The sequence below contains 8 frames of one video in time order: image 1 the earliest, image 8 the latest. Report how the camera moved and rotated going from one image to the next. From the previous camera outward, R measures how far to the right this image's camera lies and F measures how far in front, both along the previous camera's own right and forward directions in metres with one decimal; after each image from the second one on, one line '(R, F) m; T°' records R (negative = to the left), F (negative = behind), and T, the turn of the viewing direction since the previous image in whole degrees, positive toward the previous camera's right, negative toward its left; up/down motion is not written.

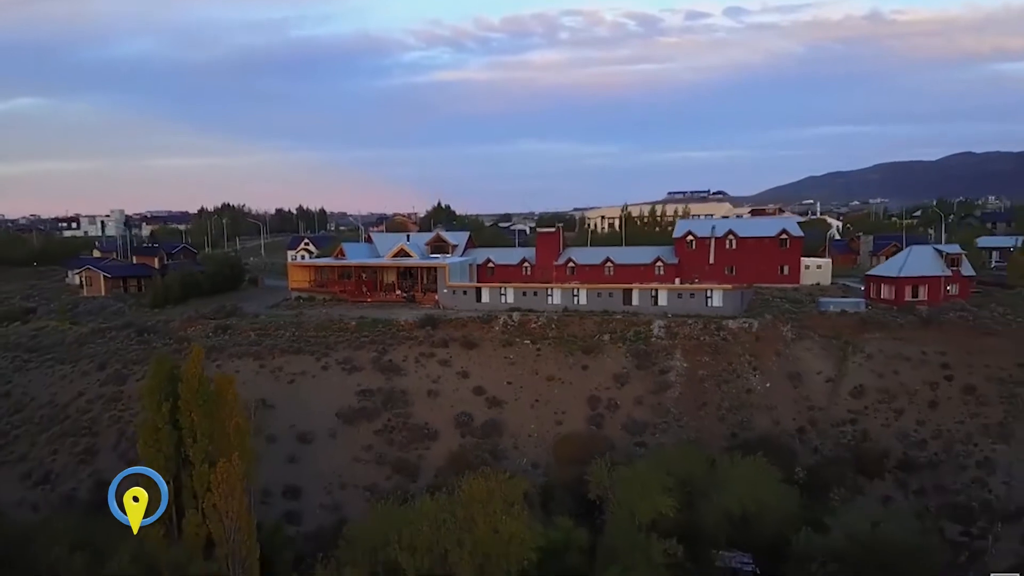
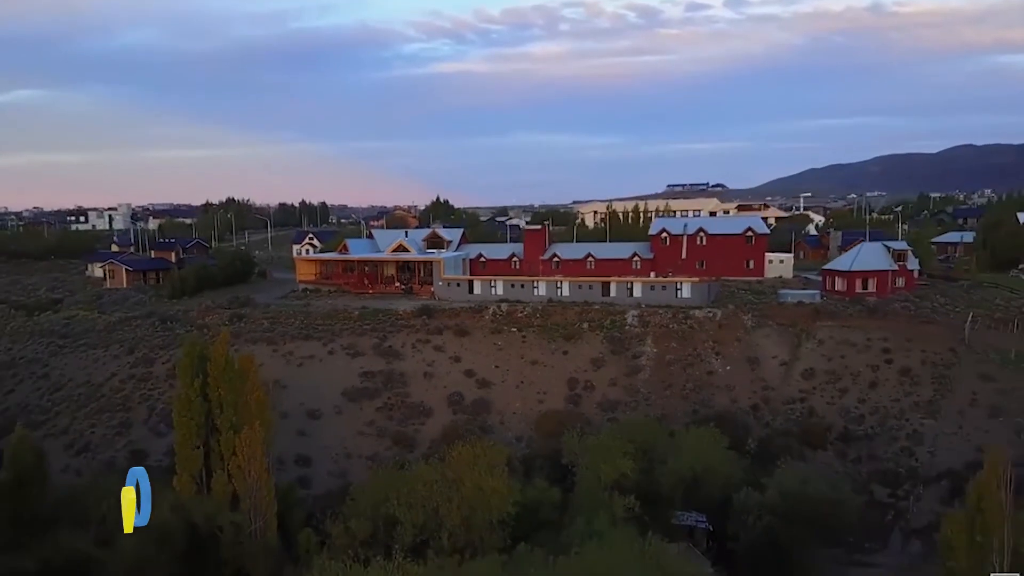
(+0.3, -1.9) m; 0°
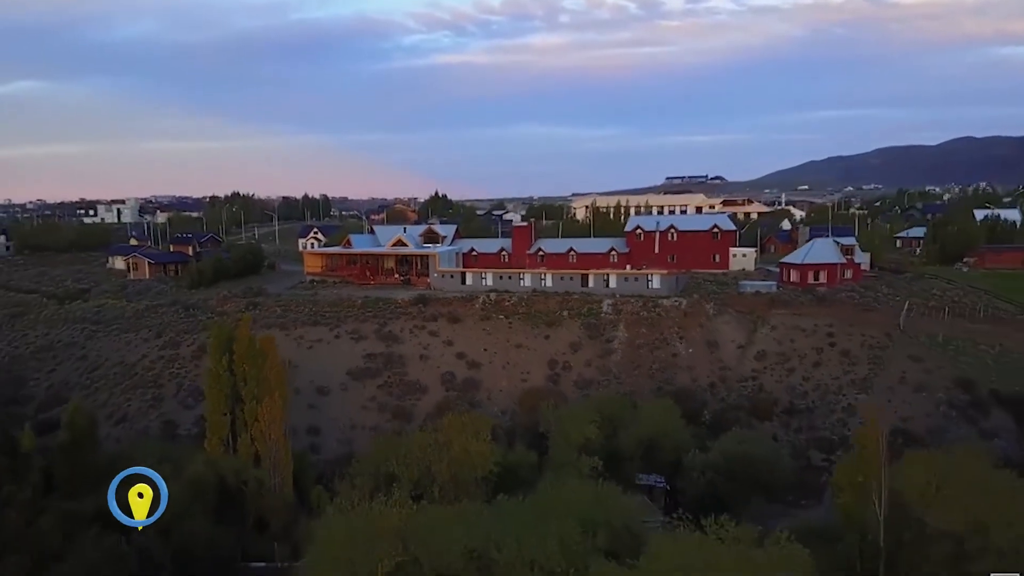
(+0.3, -2.3) m; 0°
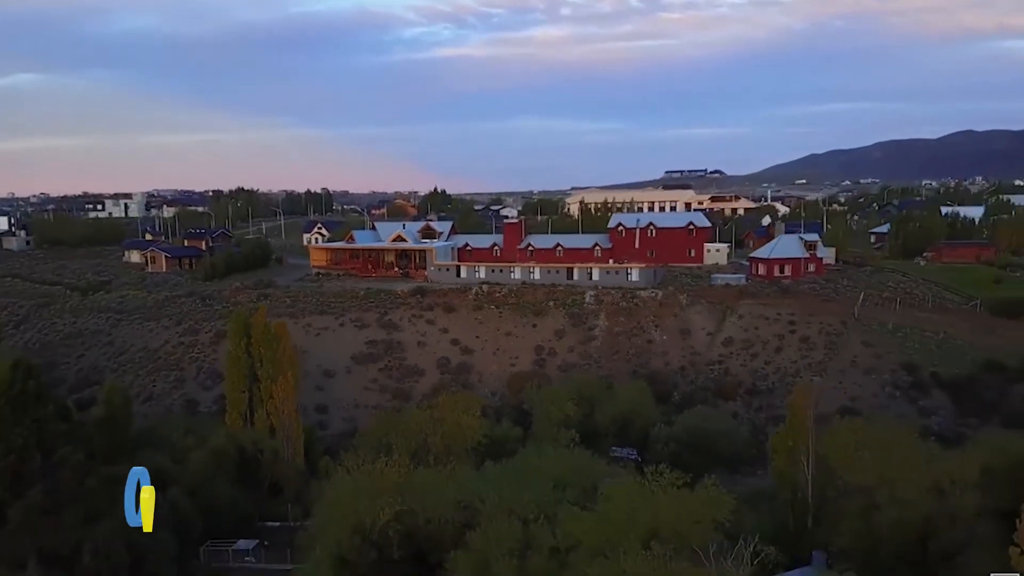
(+0.3, -2.0) m; 0°
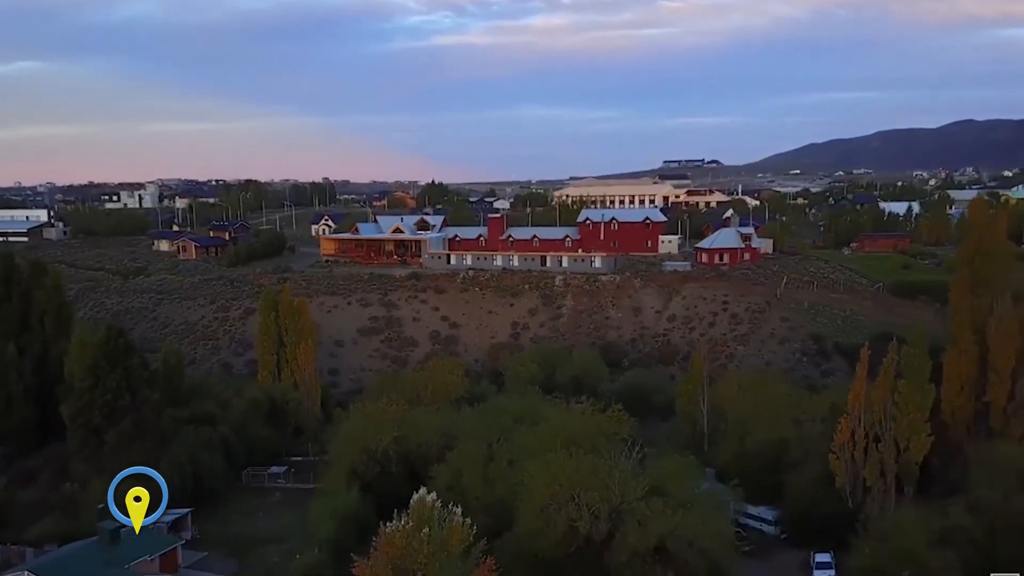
(+0.6, -4.4) m; 0°
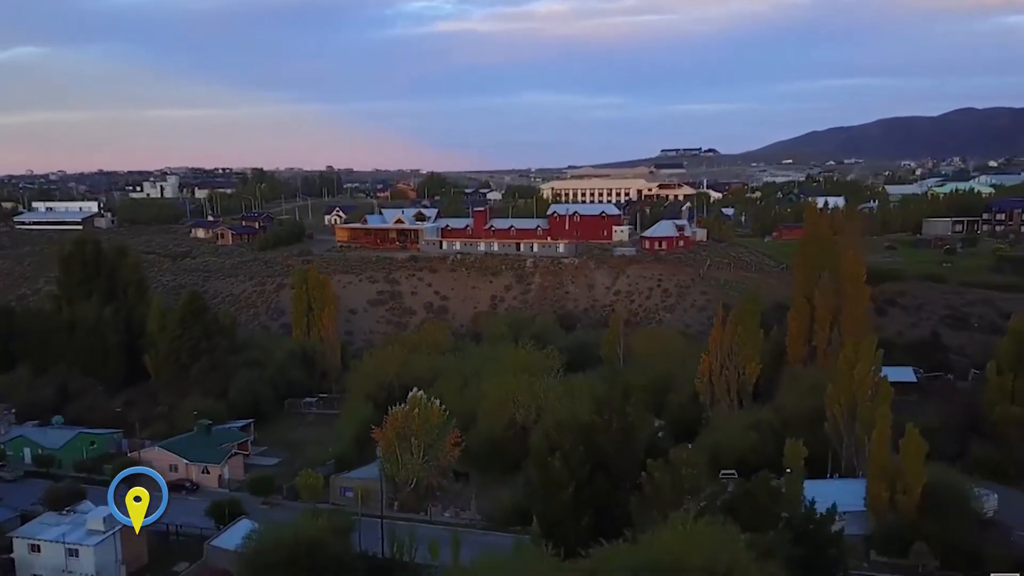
(+0.9, -6.8) m; 0°
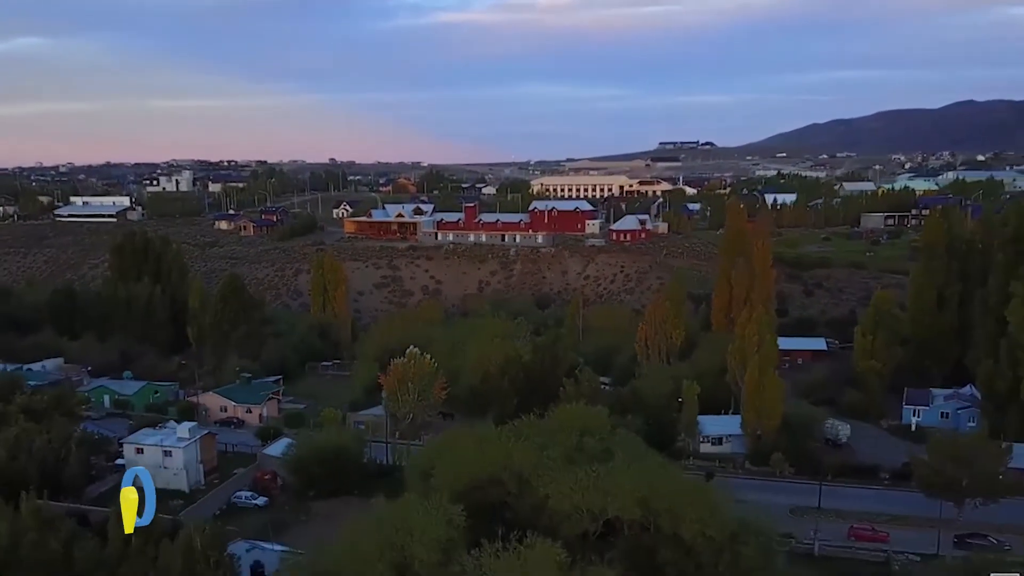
(+0.8, -5.6) m; 0°
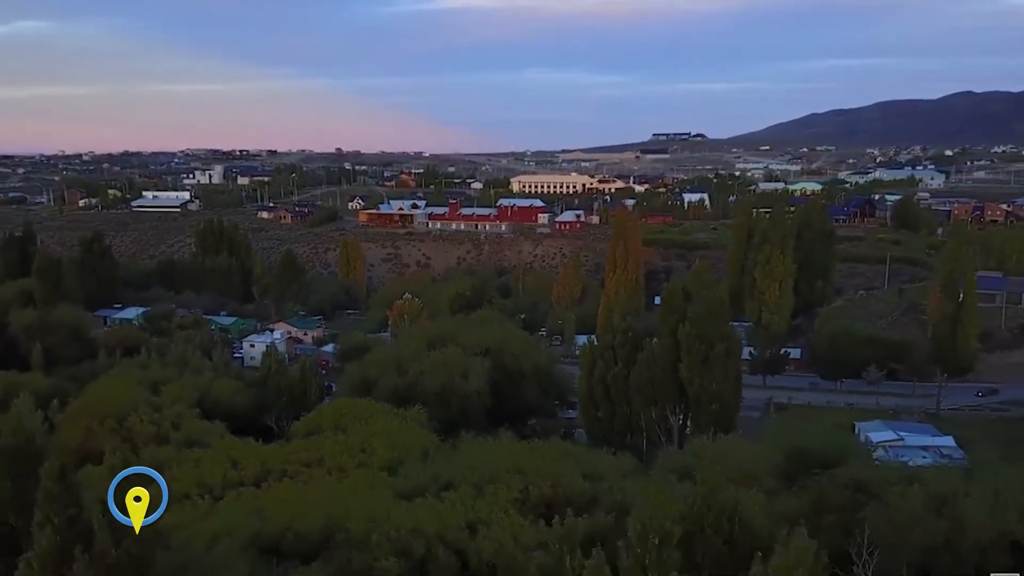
(+2.1, -15.2) m; 0°
